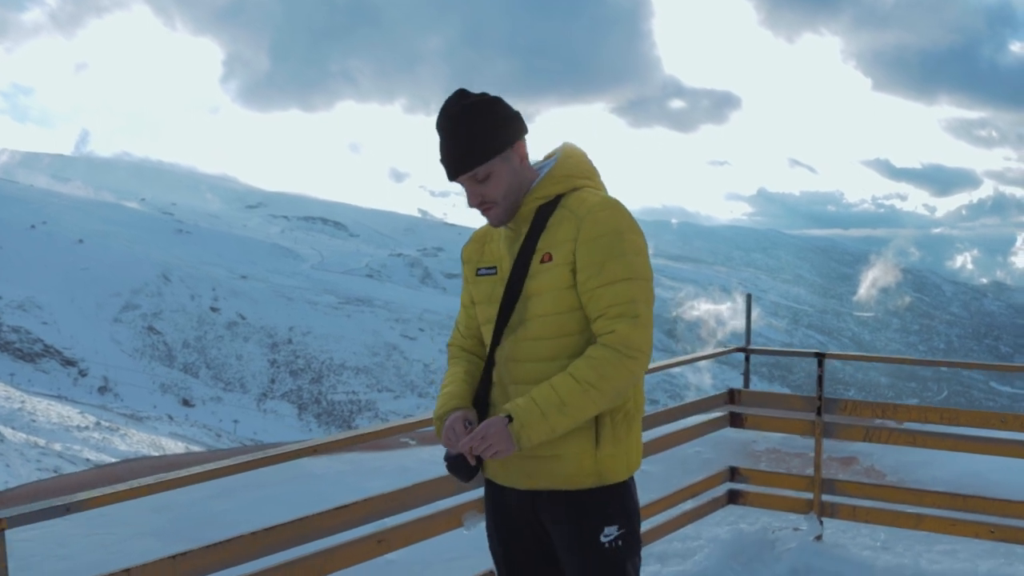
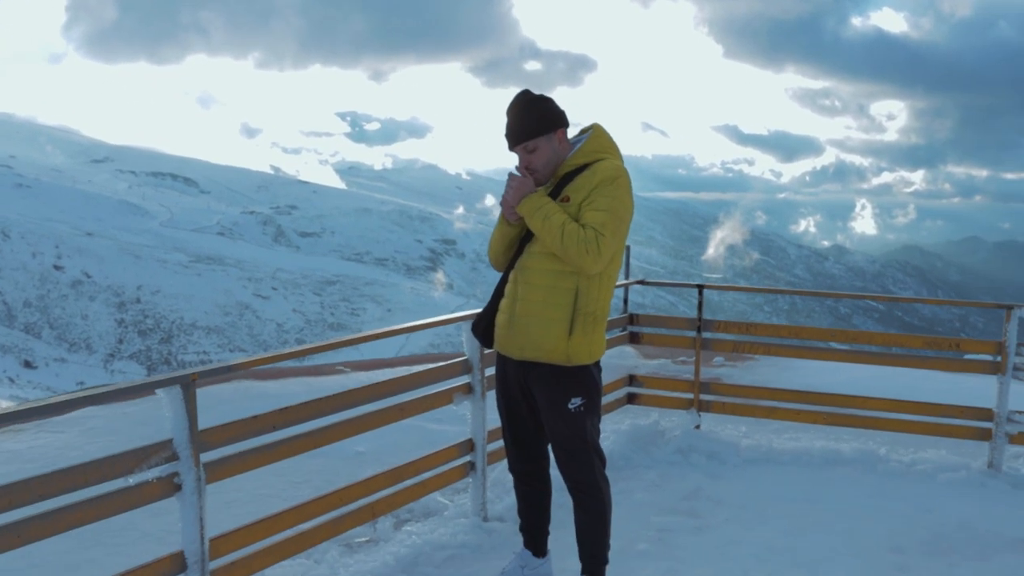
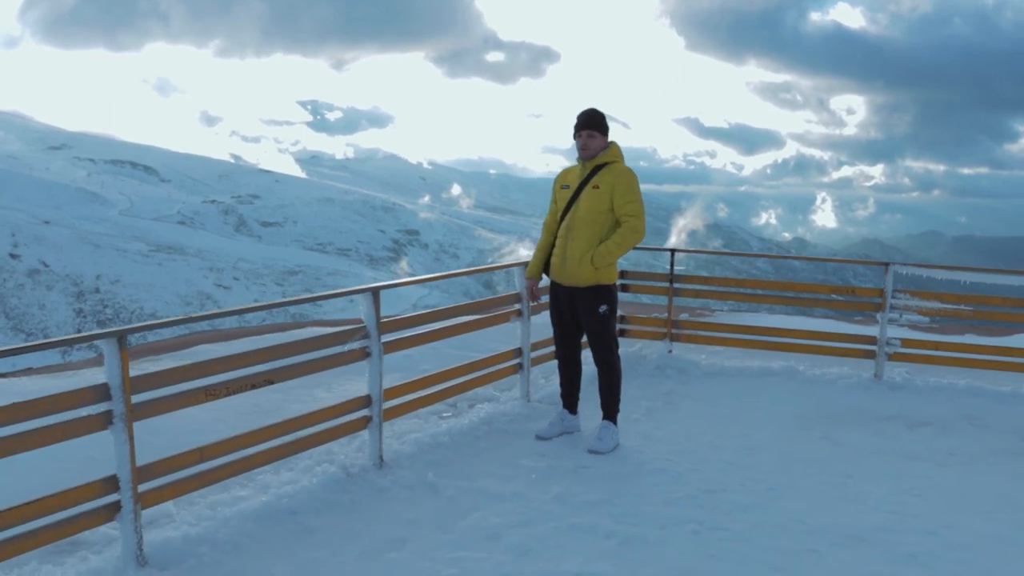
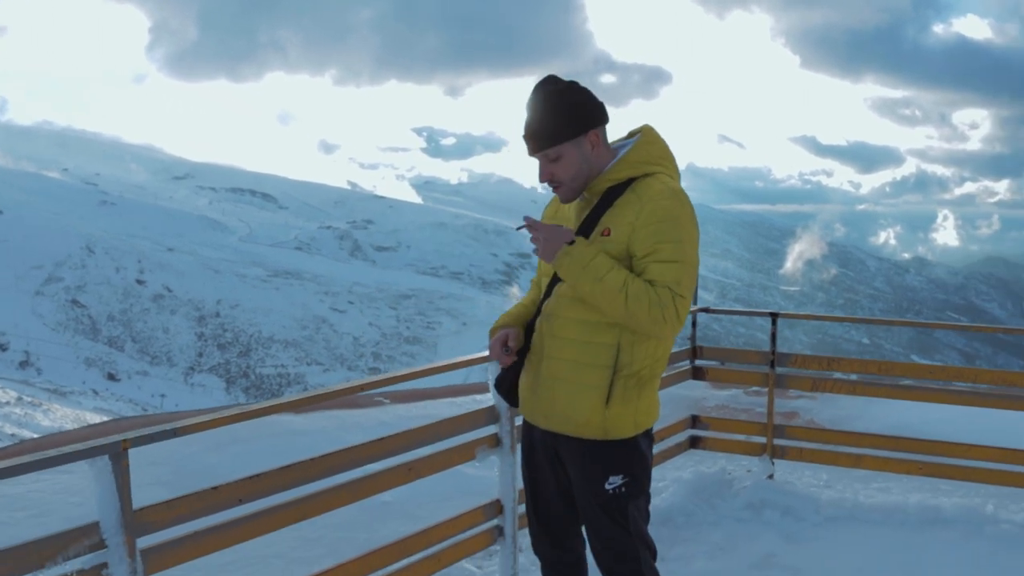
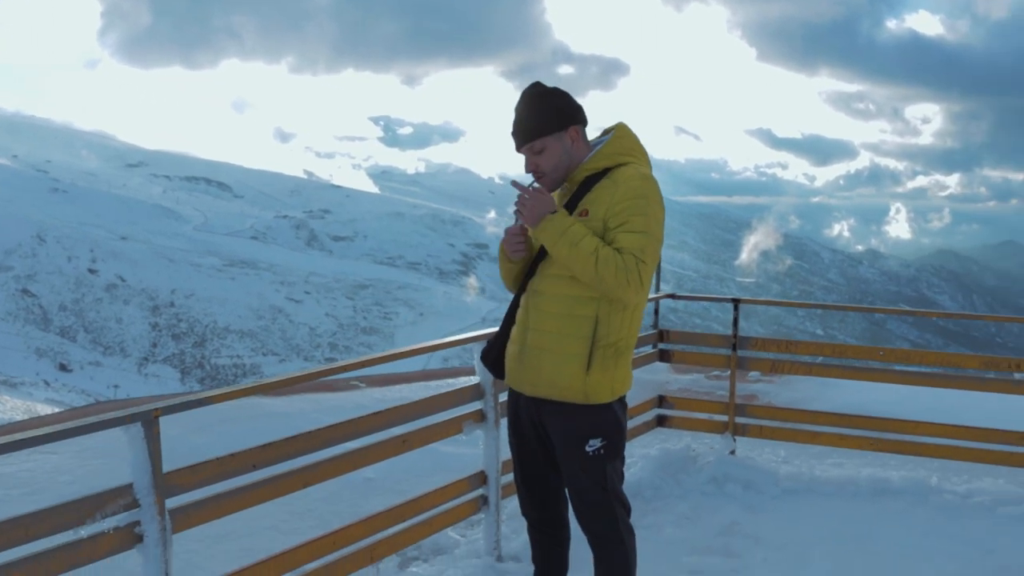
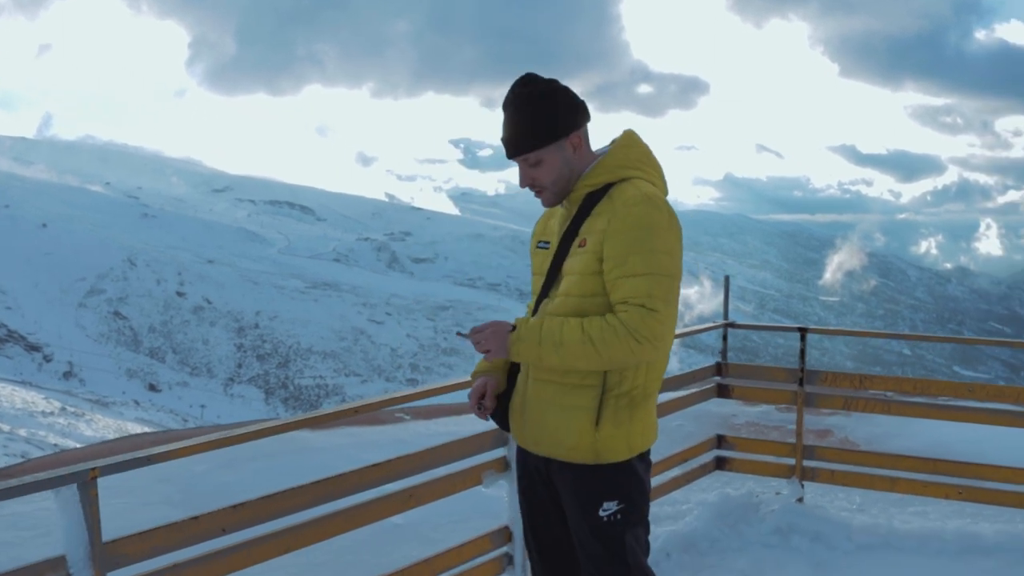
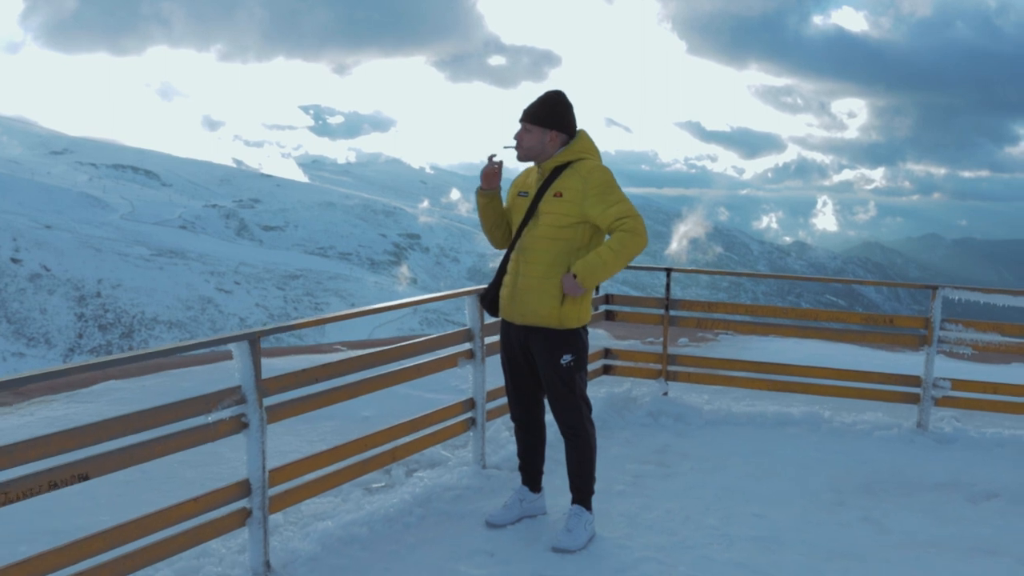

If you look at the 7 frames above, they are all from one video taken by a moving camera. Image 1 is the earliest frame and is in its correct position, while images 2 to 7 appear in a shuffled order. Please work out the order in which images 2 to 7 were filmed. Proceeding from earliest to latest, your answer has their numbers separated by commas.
6, 4, 5, 2, 7, 3
